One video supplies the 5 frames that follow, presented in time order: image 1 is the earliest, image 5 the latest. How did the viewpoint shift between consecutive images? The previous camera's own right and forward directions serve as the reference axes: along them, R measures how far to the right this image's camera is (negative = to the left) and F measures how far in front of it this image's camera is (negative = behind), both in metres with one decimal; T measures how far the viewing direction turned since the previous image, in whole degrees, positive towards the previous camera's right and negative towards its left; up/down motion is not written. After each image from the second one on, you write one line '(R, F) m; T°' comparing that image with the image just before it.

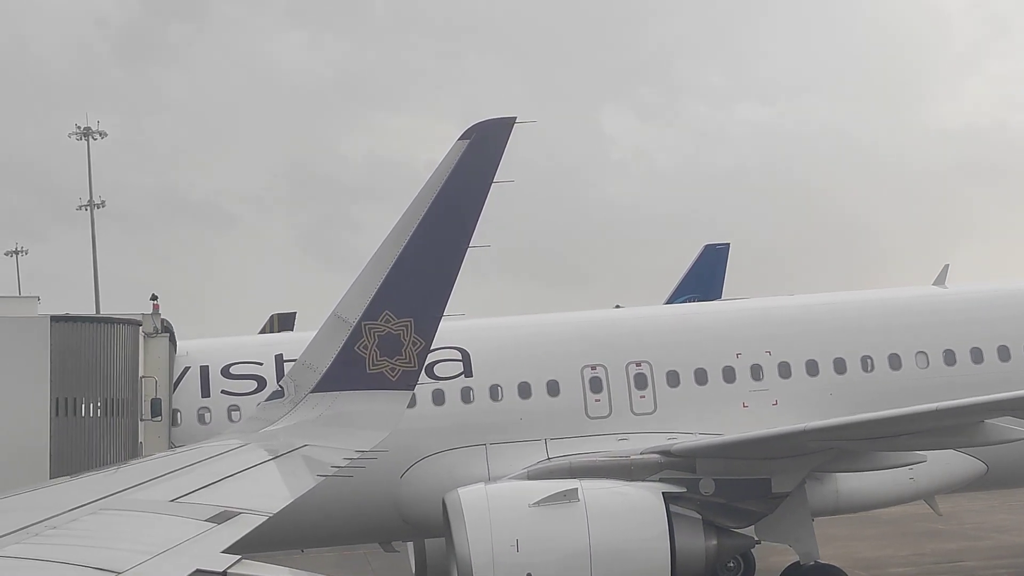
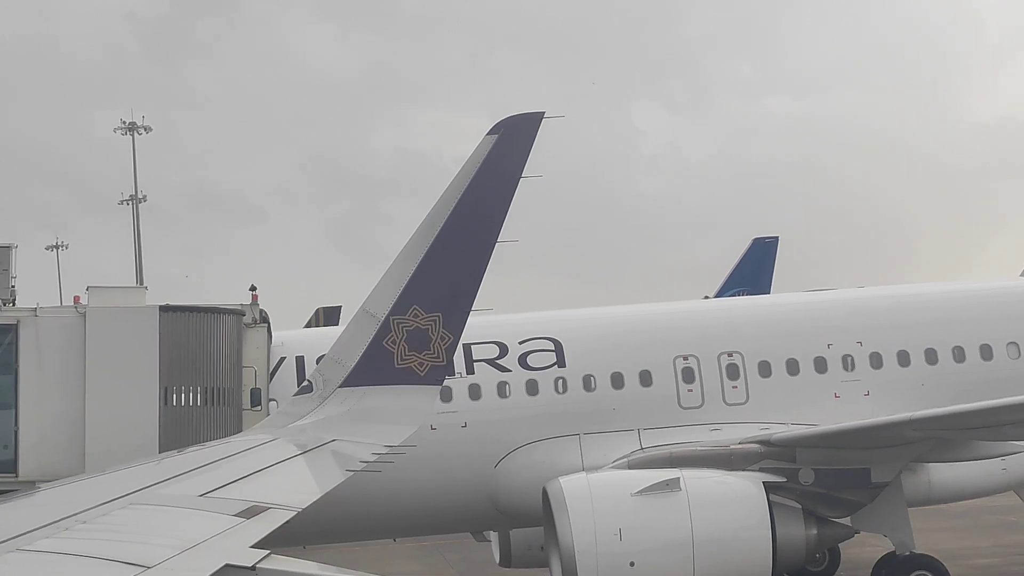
(-0.6, -0.1) m; -2°
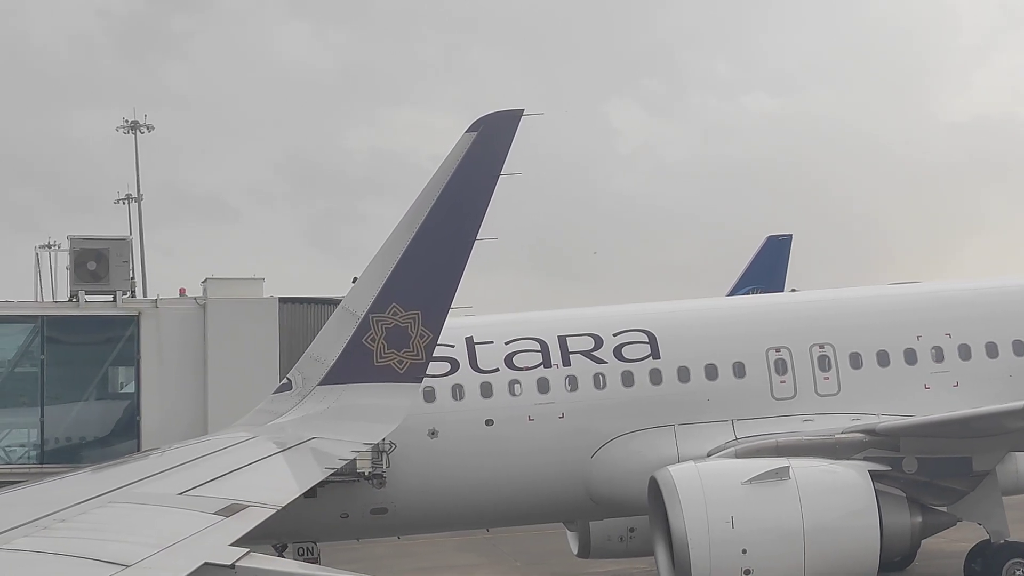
(-1.1, 0.0) m; +1°
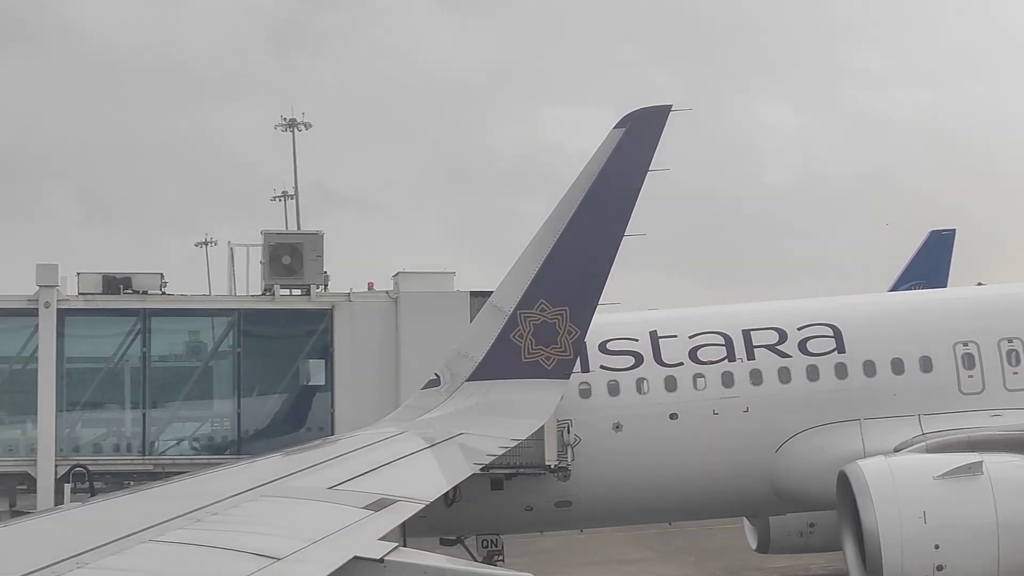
(-0.4, -0.4) m; -9°
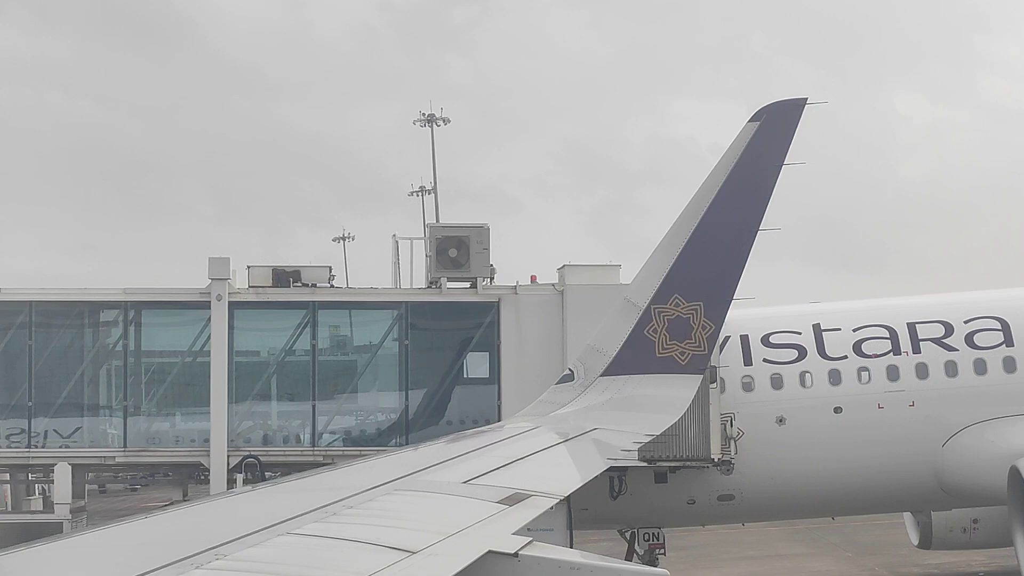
(-0.3, -0.6) m; -9°
